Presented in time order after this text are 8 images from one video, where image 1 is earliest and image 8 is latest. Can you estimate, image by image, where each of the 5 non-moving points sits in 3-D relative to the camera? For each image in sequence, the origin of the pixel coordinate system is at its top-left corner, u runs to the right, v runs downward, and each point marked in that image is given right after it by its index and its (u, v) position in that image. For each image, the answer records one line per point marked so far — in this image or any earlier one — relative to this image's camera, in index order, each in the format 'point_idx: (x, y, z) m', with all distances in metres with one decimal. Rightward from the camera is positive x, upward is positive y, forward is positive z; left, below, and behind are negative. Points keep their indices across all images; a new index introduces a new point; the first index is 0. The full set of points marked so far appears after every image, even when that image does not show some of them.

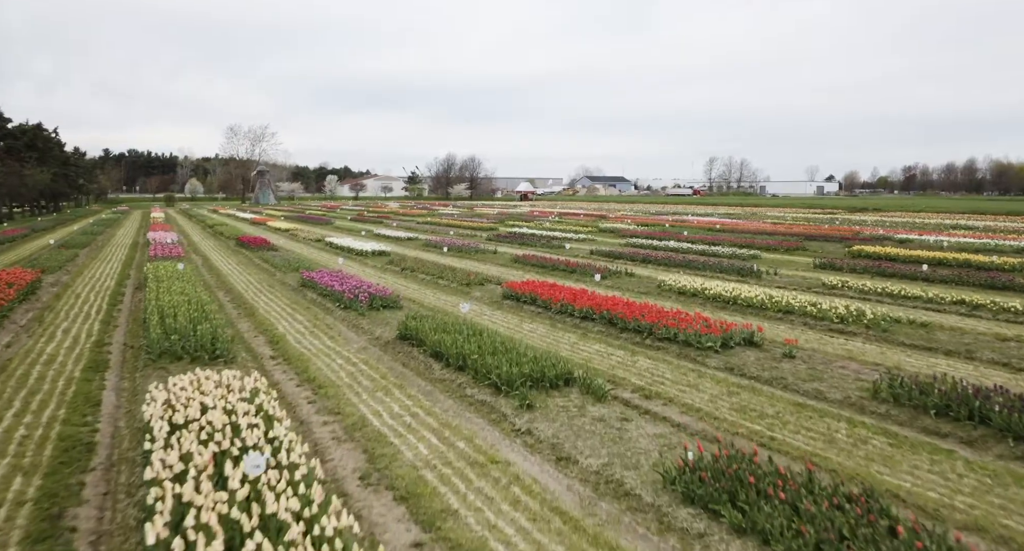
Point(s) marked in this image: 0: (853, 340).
0: (+6.2, -1.2, +9.6) m
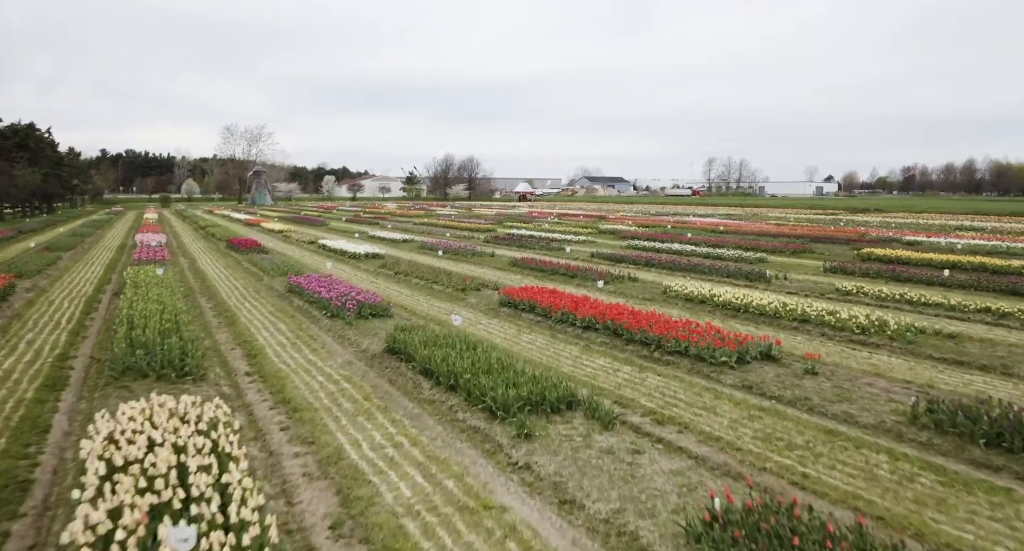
0: (+6.2, -1.3, +8.9) m
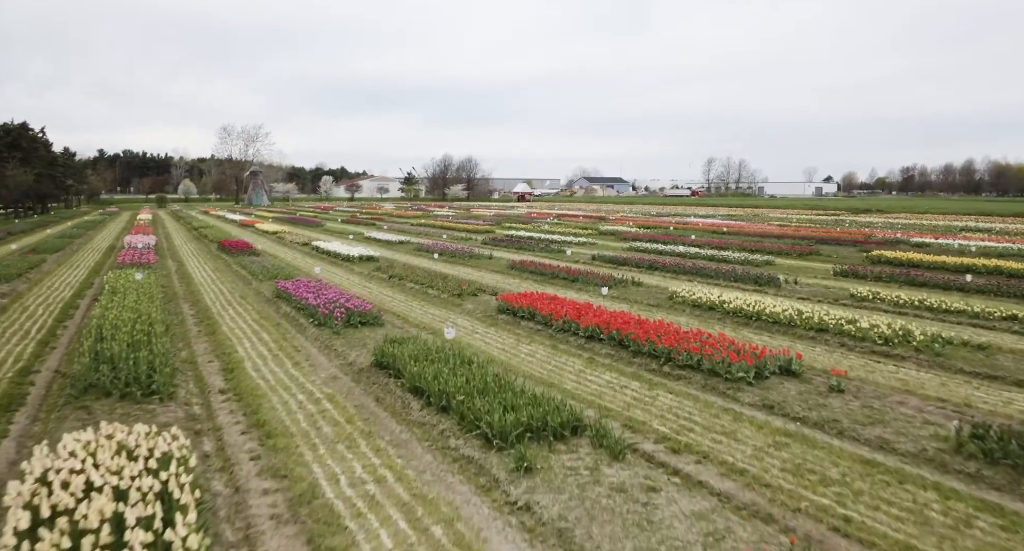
0: (+6.2, -1.4, +8.3) m
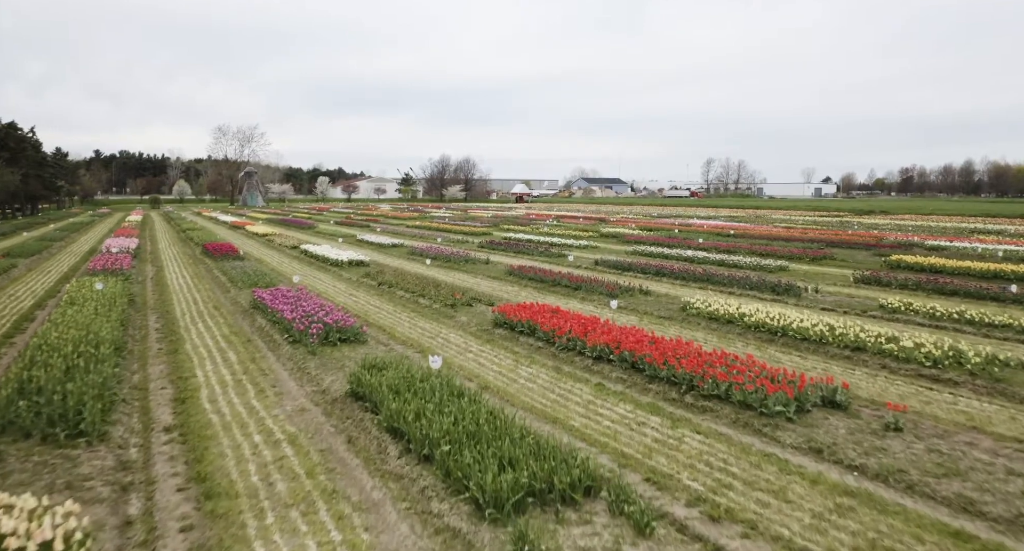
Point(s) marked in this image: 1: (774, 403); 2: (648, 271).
0: (+6.1, -1.6, +7.2) m
1: (+3.2, -1.5, +6.4) m
2: (+4.3, +0.1, +16.5) m
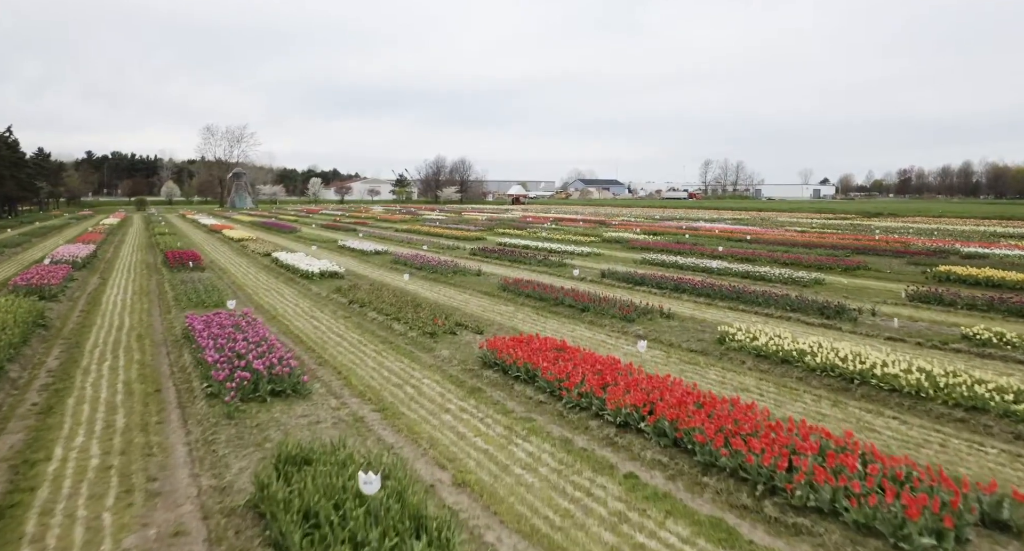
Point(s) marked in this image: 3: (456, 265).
0: (+6.0, -2.0, +4.8) m
1: (+3.1, -1.9, +4.0) m
2: (+4.1, -0.3, +14.2) m
3: (-2.0, +0.4, +18.7) m
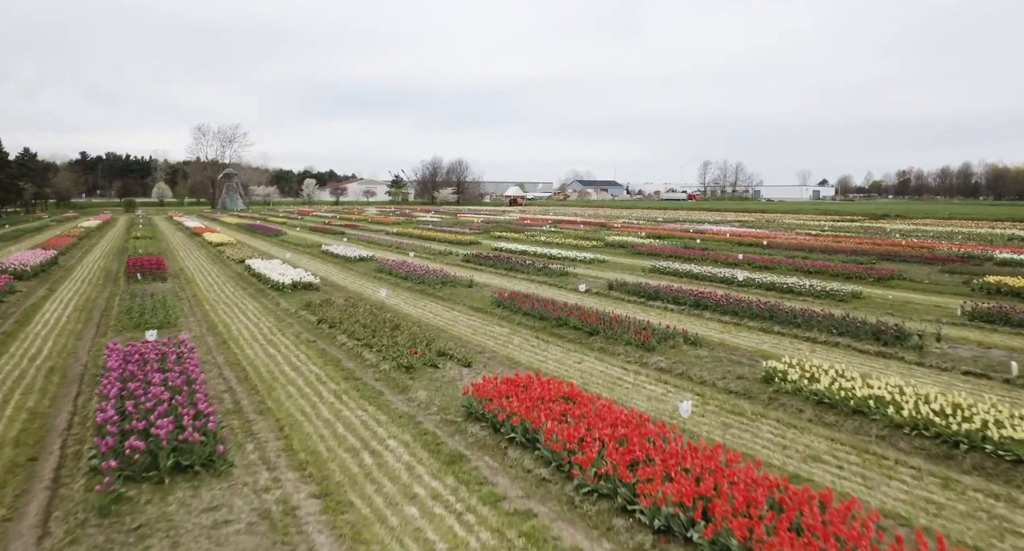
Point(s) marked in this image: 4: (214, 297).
0: (+6.0, -2.4, +3.0) m
1: (+3.0, -2.3, +2.1) m
2: (+4.0, -0.6, +12.3) m
3: (-2.1, 0.0, +16.8) m
4: (-8.5, -0.6, +15.1) m
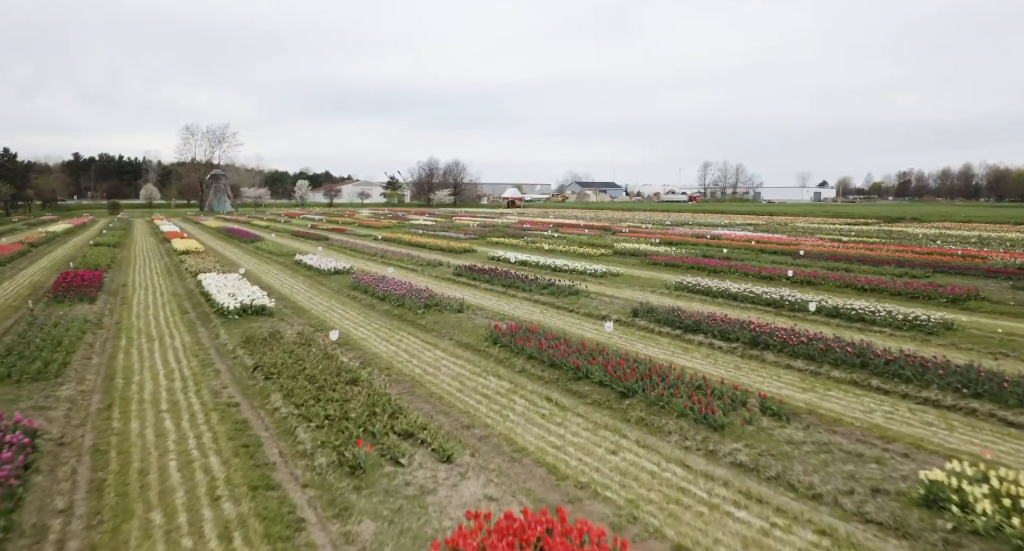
0: (+6.0, -2.8, +0.1) m
1: (+3.1, -2.7, -0.7) m
2: (+4.0, -1.1, +9.5) m
3: (-2.1, -0.5, +13.9) m
4: (-8.5, -1.1, +12.2) m
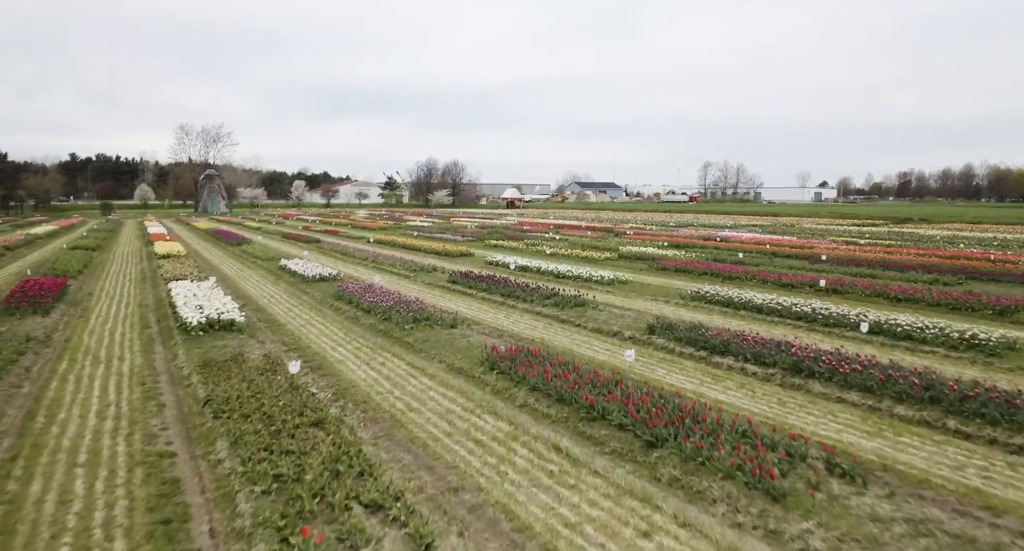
0: (+6.0, -3.1, -1.3) m
1: (+3.1, -3.0, -2.1) m
2: (+4.0, -1.3, +8.1) m
3: (-2.1, -0.7, +12.5) m
4: (-8.5, -1.3, +10.8) m
